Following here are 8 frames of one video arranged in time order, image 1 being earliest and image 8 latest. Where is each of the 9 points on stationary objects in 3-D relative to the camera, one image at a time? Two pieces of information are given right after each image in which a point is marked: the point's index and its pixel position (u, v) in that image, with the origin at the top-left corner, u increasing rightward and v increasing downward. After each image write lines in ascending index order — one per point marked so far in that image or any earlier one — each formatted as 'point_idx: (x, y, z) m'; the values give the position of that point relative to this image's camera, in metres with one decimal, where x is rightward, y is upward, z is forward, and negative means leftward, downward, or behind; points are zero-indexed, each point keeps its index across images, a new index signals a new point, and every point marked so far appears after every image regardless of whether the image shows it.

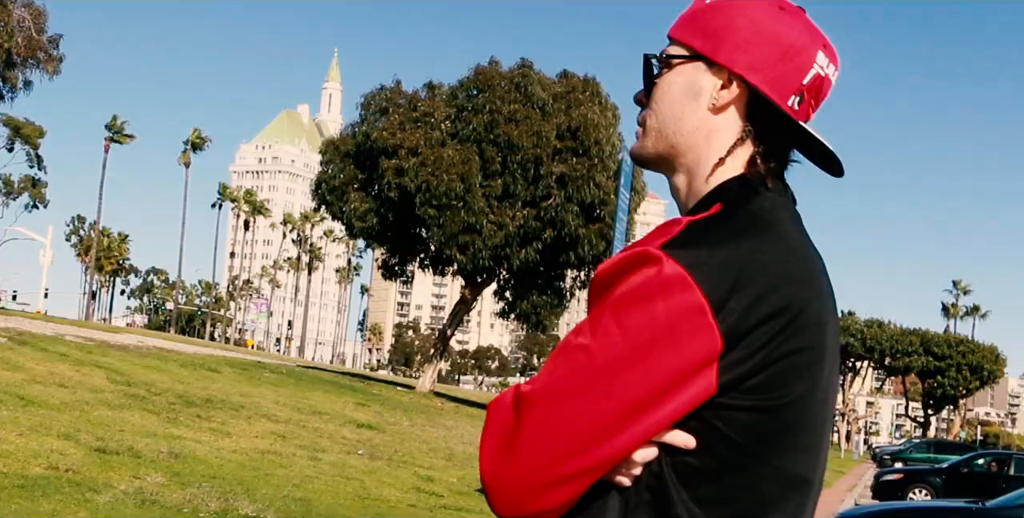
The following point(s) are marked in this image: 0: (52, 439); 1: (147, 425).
0: (-3.3, -1.3, +12.2) m
1: (-3.1, -1.4, +14.1) m
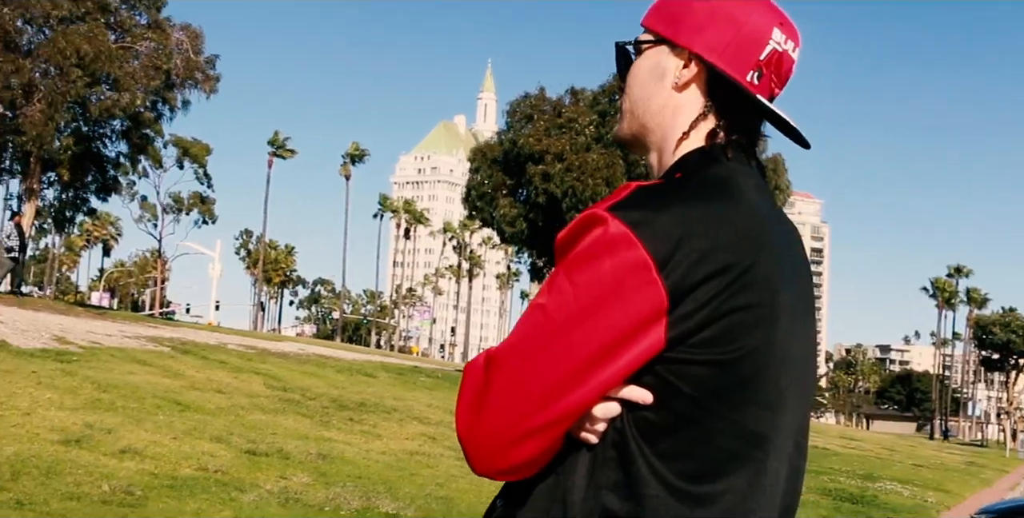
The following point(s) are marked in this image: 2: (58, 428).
0: (-2.3, -1.4, +12.7) m
1: (-1.9, -1.5, +14.6) m
2: (-3.2, -1.2, +12.0) m
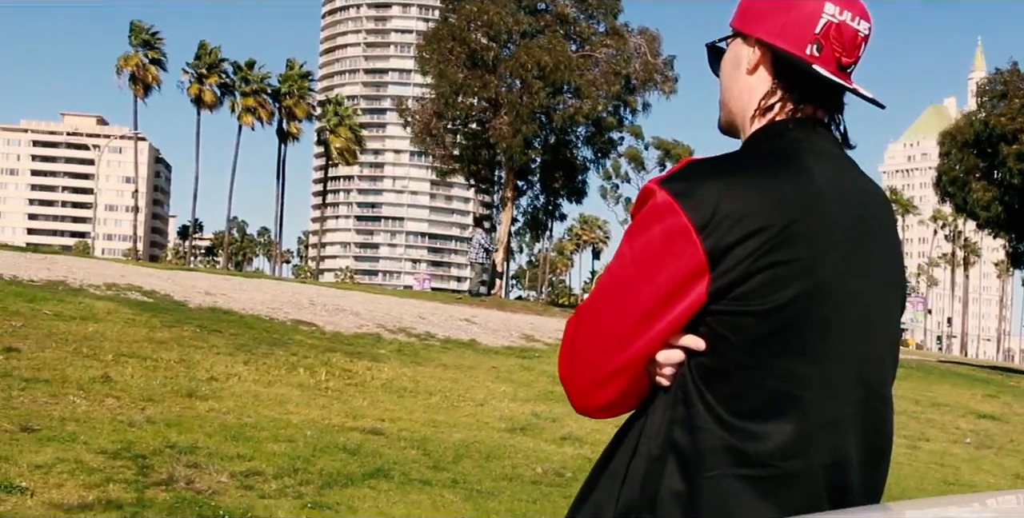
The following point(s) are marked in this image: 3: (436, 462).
0: (+1.1, -1.4, +13.5) m
1: (+2.1, -1.4, +15.1) m
2: (0.0, -1.2, +13.0) m
3: (-0.5, -1.3, +10.9) m
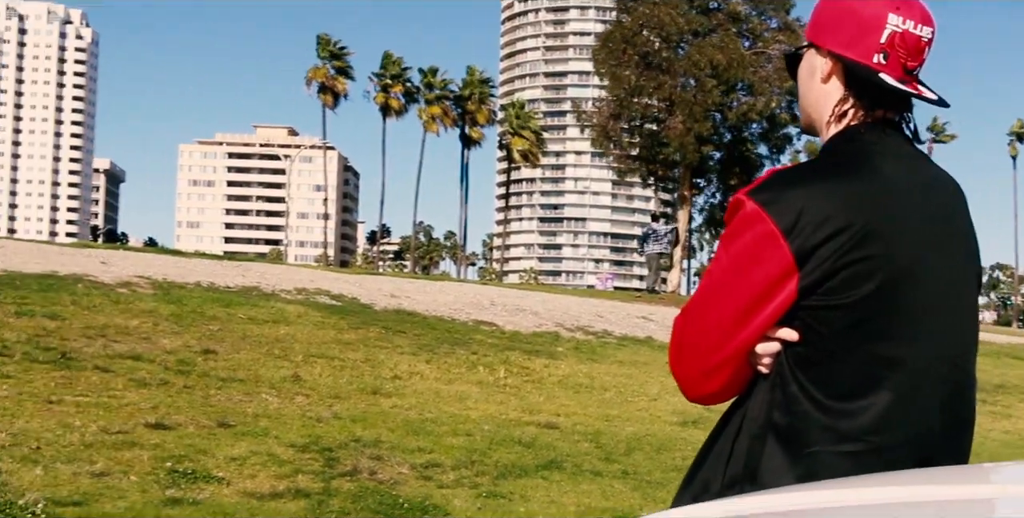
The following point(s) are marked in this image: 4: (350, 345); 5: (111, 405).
0: (+2.5, -1.3, +13.7) m
1: (+3.7, -1.4, +15.2) m
2: (+1.4, -1.2, +13.4) m
3: (+0.7, -1.3, +11.3) m
4: (-1.5, -0.8, +15.8) m
5: (-2.6, -1.0, +10.9) m
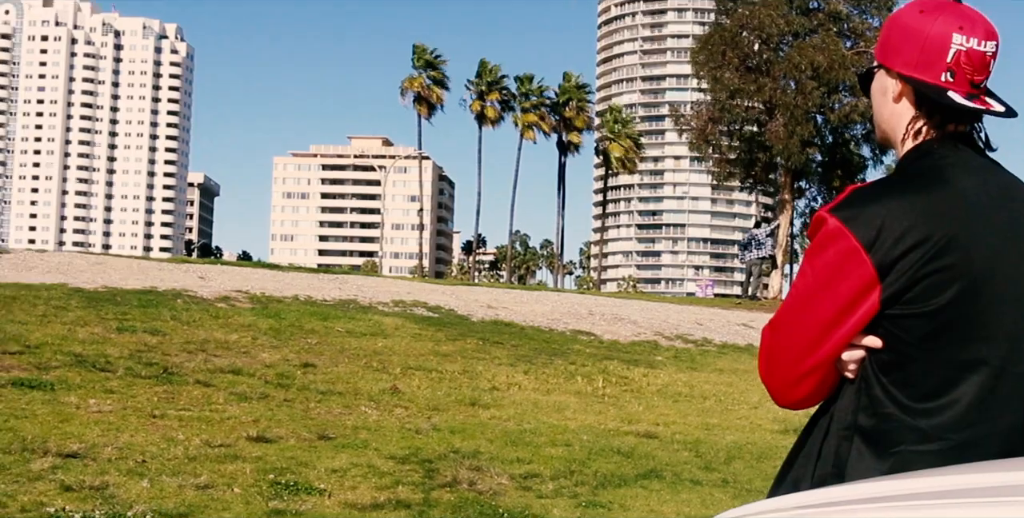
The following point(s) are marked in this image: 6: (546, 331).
0: (+3.3, -1.4, +13.6) m
1: (+4.6, -1.4, +15.0) m
2: (+2.1, -1.3, +13.3) m
3: (+1.3, -1.4, +11.3) m
4: (-0.6, -0.9, +15.9) m
5: (-2.0, -1.1, +11.1) m
6: (+0.4, -0.8, +18.8) m
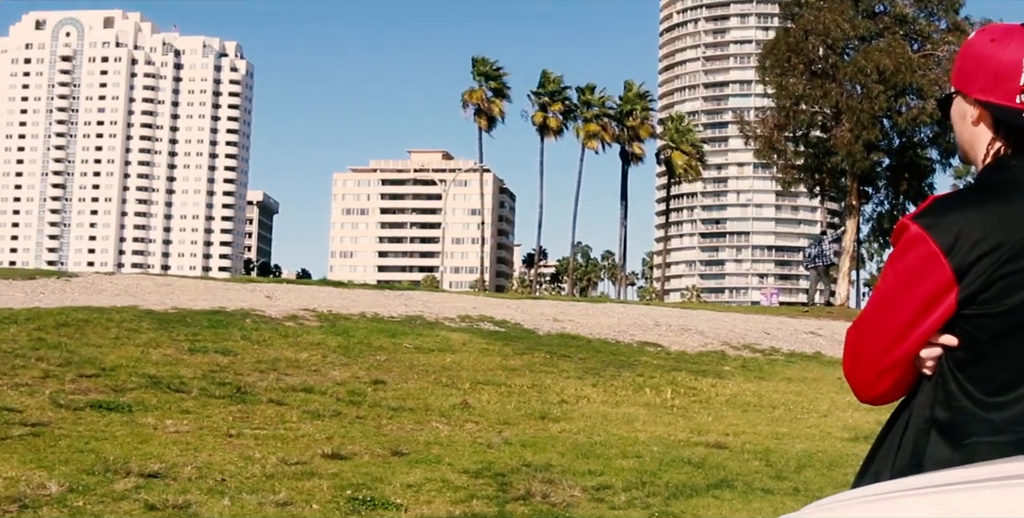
0: (+3.9, -1.4, +13.5) m
1: (+5.2, -1.4, +14.9) m
2: (+2.7, -1.3, +13.3) m
3: (+1.8, -1.4, +11.3) m
4: (0.0, -1.1, +16.0) m
5: (-1.5, -1.2, +11.2) m
6: (+1.1, -1.0, +18.8) m
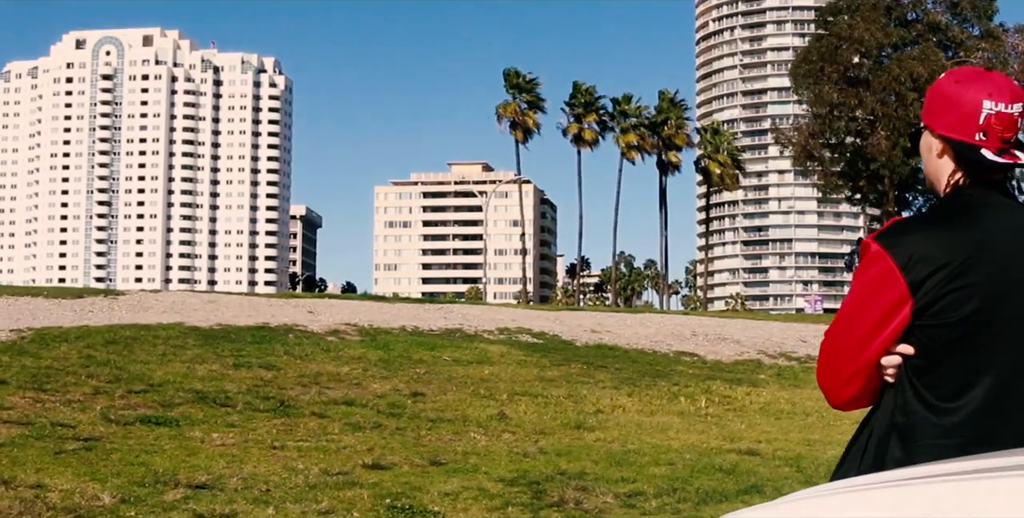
0: (+4.2, -1.5, +13.8) m
1: (+5.6, -1.5, +15.1) m
2: (+3.0, -1.4, +13.6) m
3: (+2.0, -1.5, +11.6) m
4: (+0.4, -1.2, +16.3) m
5: (-1.3, -1.3, +11.6) m
6: (+1.6, -1.1, +19.1) m
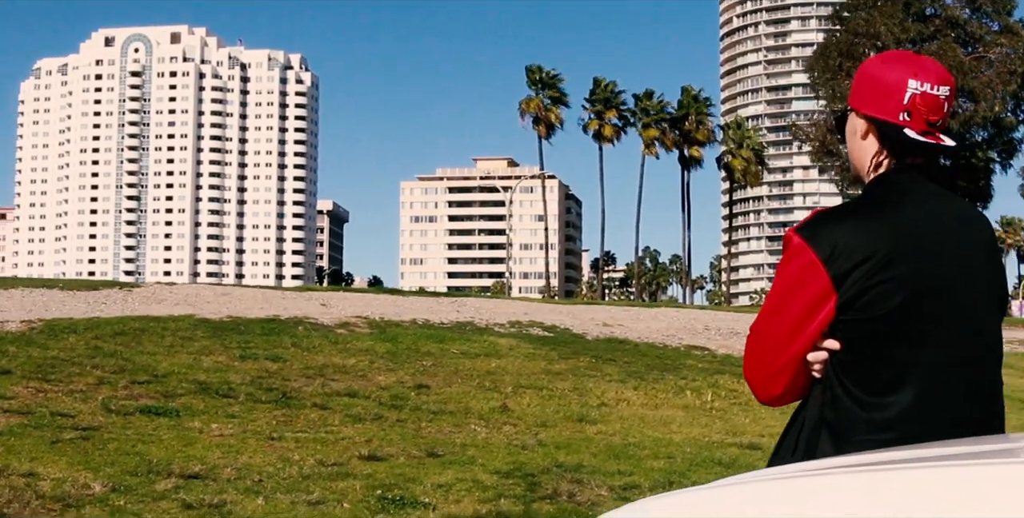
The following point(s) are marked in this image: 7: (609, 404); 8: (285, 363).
0: (+4.2, -1.4, +13.7) m
1: (+5.6, -1.4, +15.0) m
2: (+3.0, -1.4, +13.5) m
3: (+2.0, -1.5, +11.6) m
4: (+0.4, -1.1, +16.3) m
5: (-1.3, -1.2, +11.6) m
6: (+1.6, -1.0, +19.1) m
7: (+0.8, -1.2, +14.3) m
8: (-2.2, -1.0, +16.3) m
